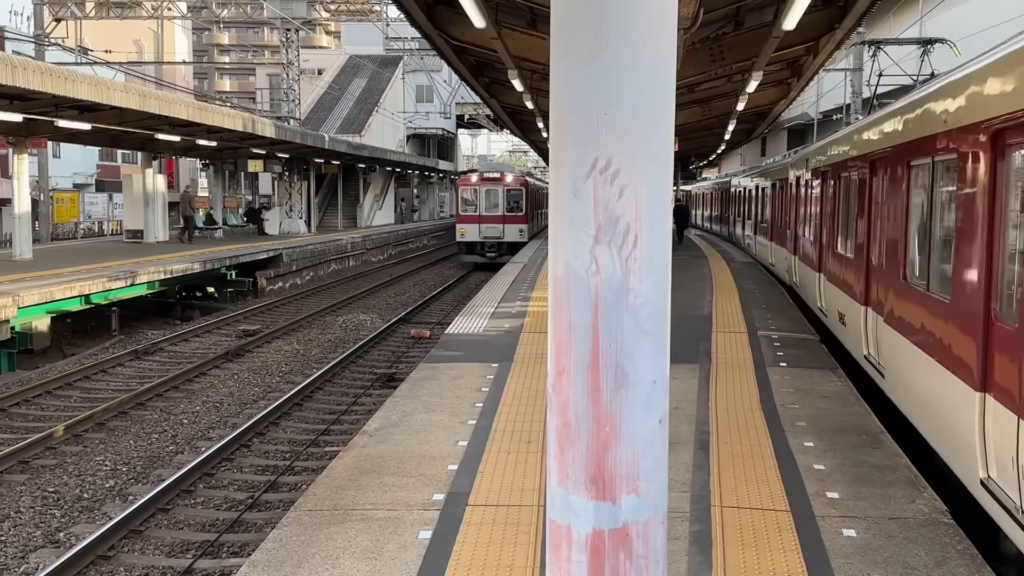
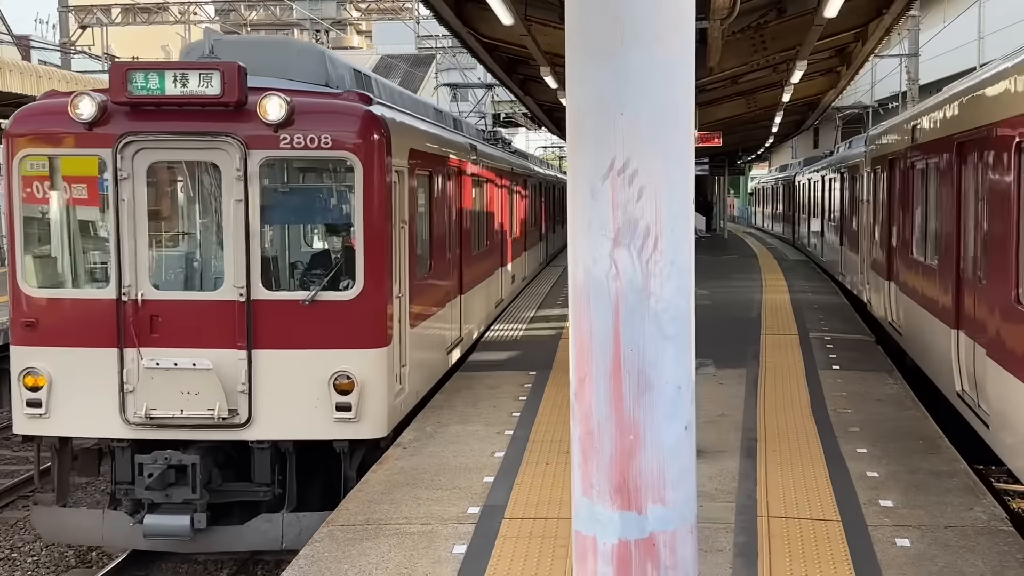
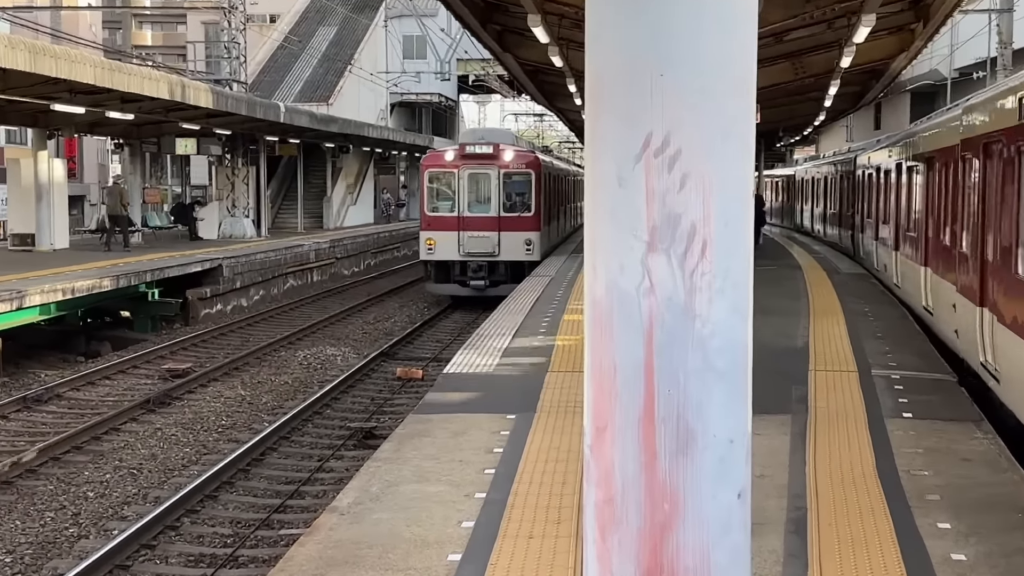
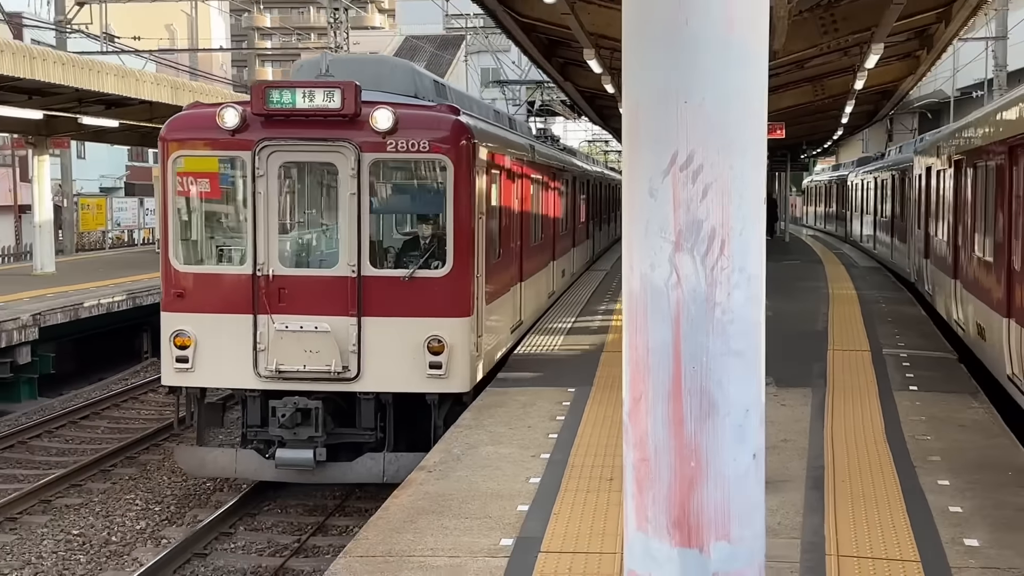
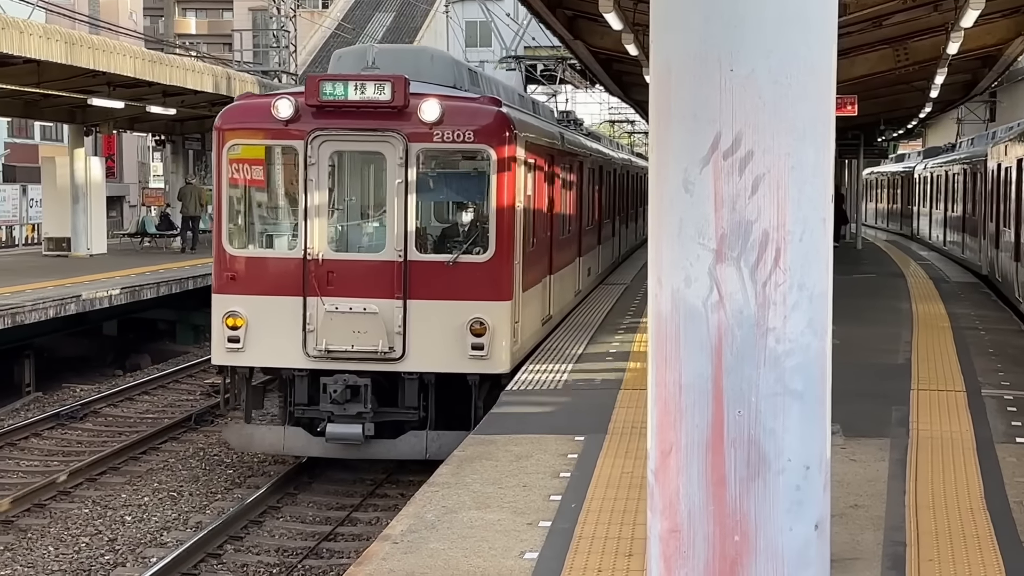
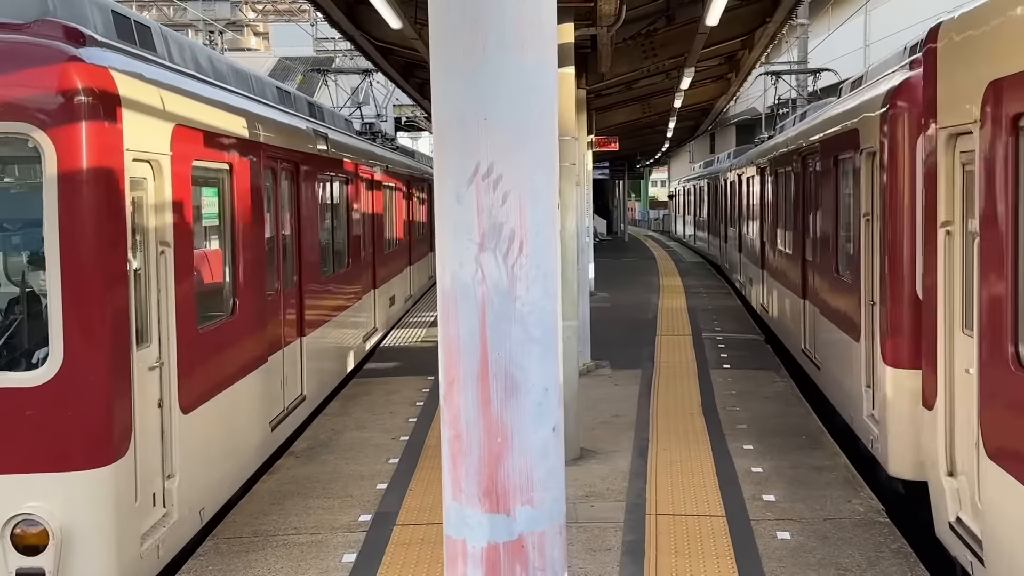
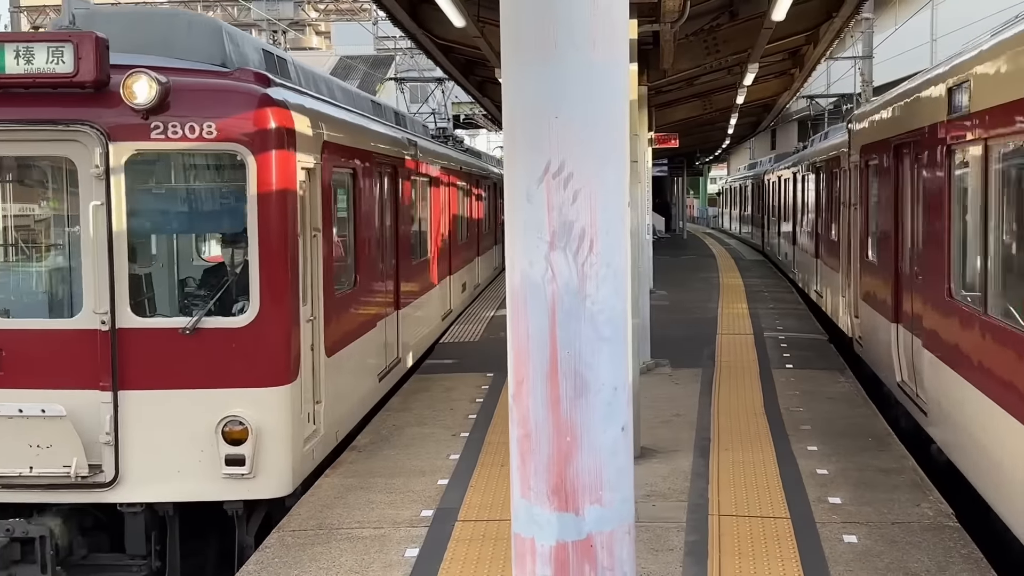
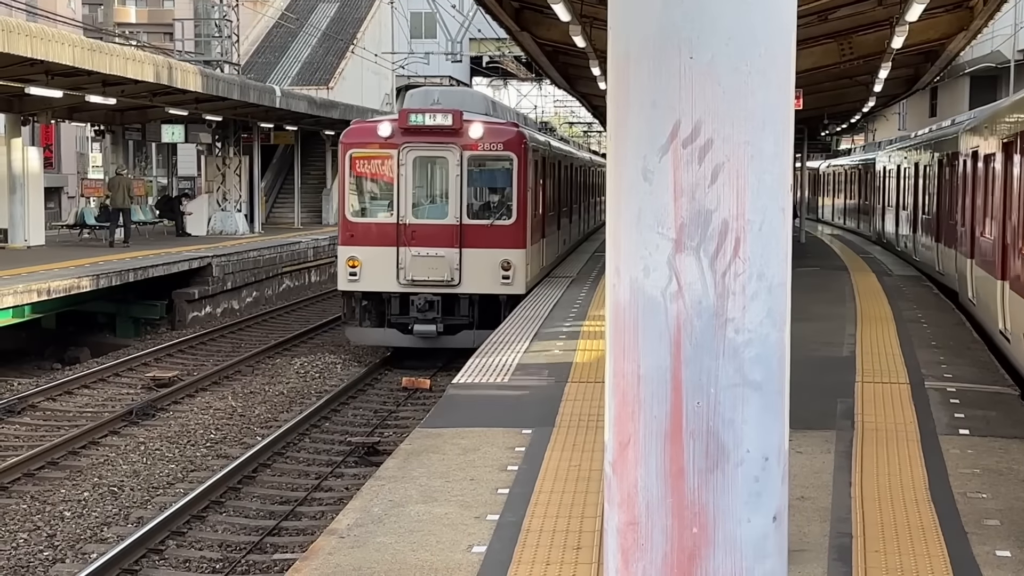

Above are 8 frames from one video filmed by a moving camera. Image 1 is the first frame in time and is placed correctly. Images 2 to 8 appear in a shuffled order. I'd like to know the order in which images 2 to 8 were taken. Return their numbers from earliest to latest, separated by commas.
3, 8, 5, 4, 2, 7, 6
